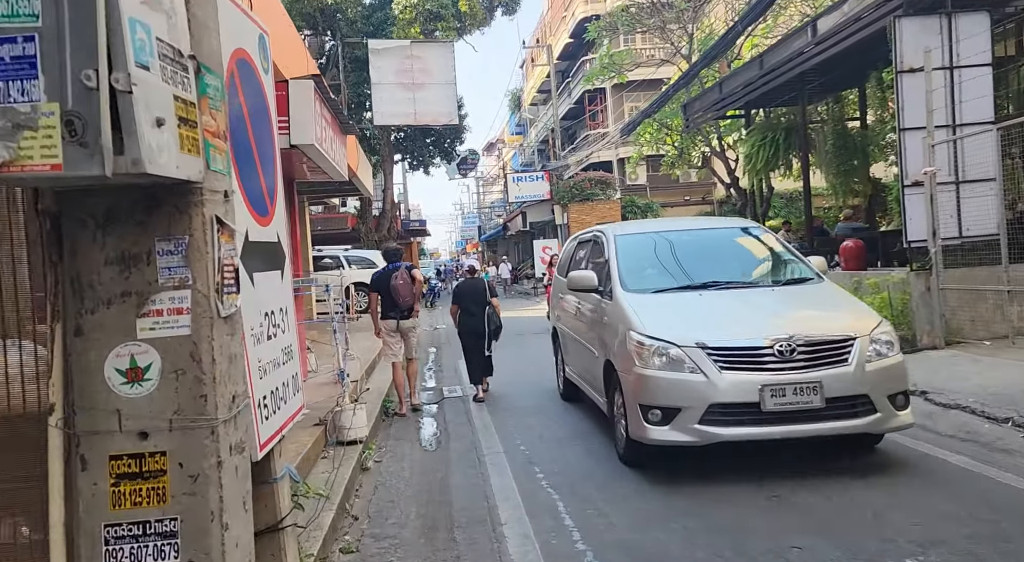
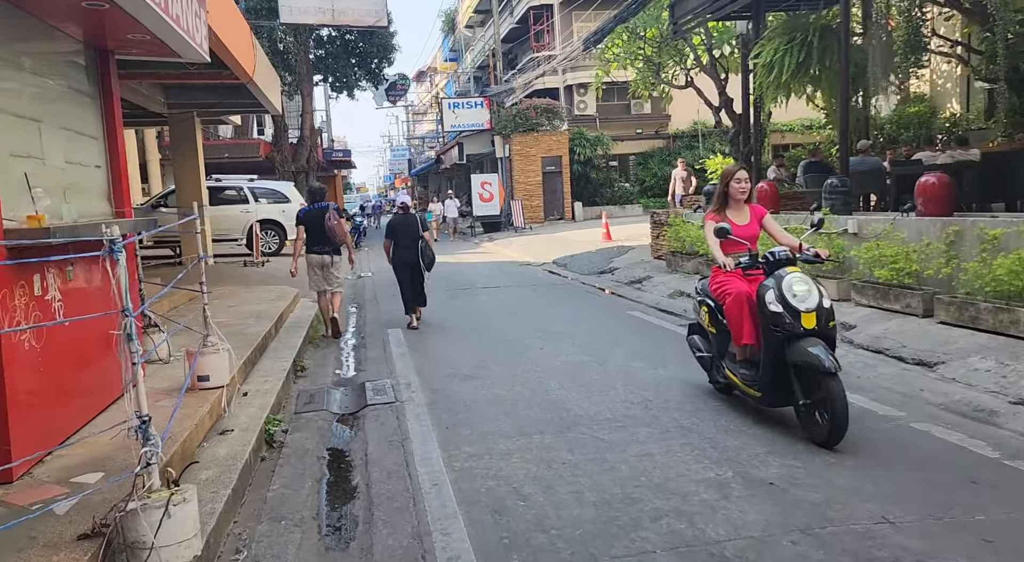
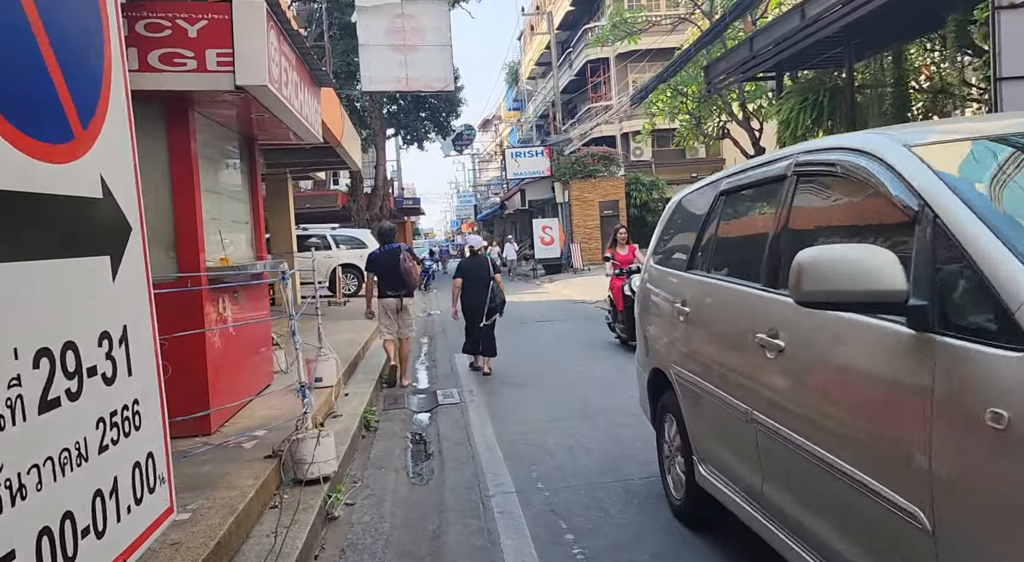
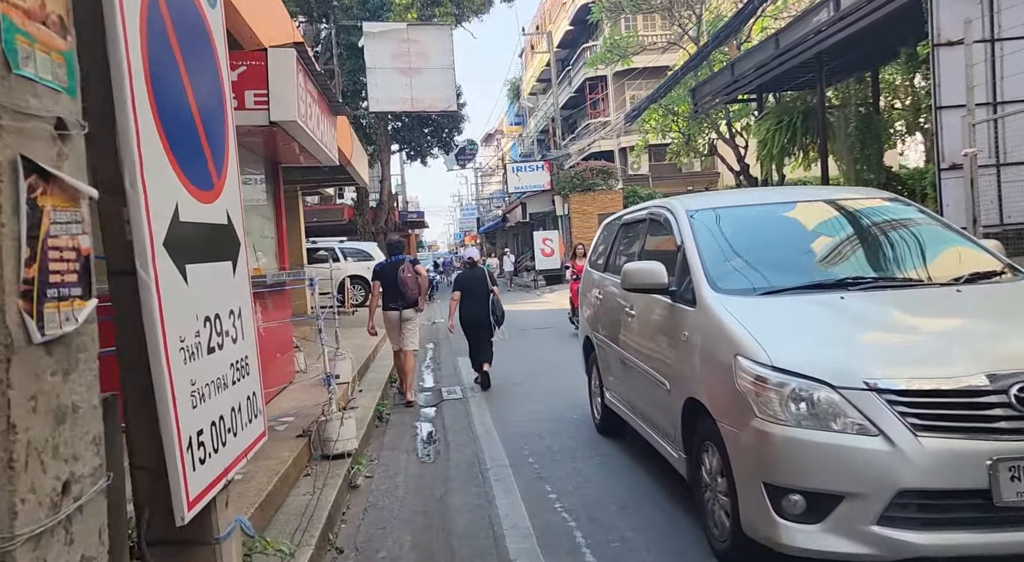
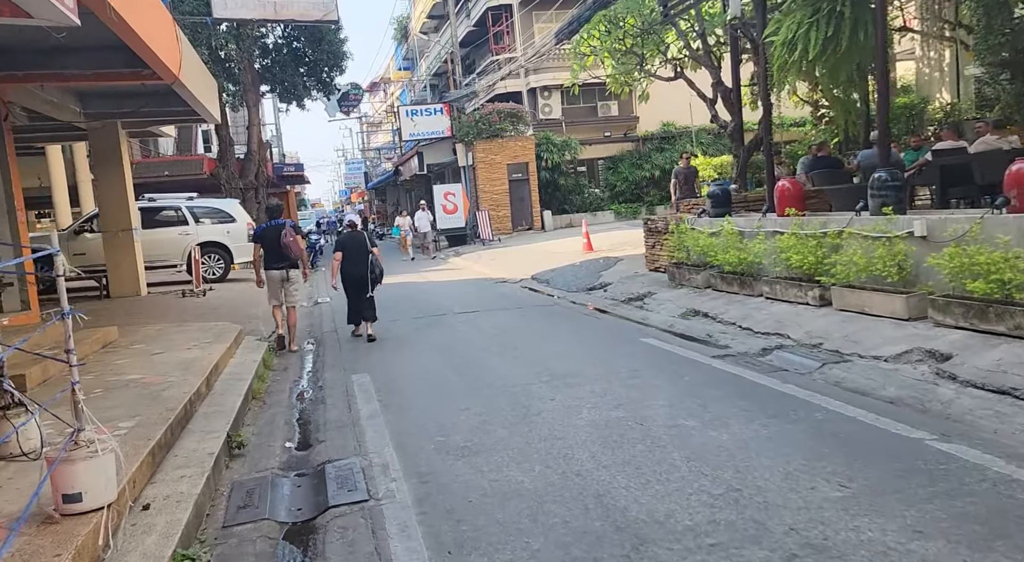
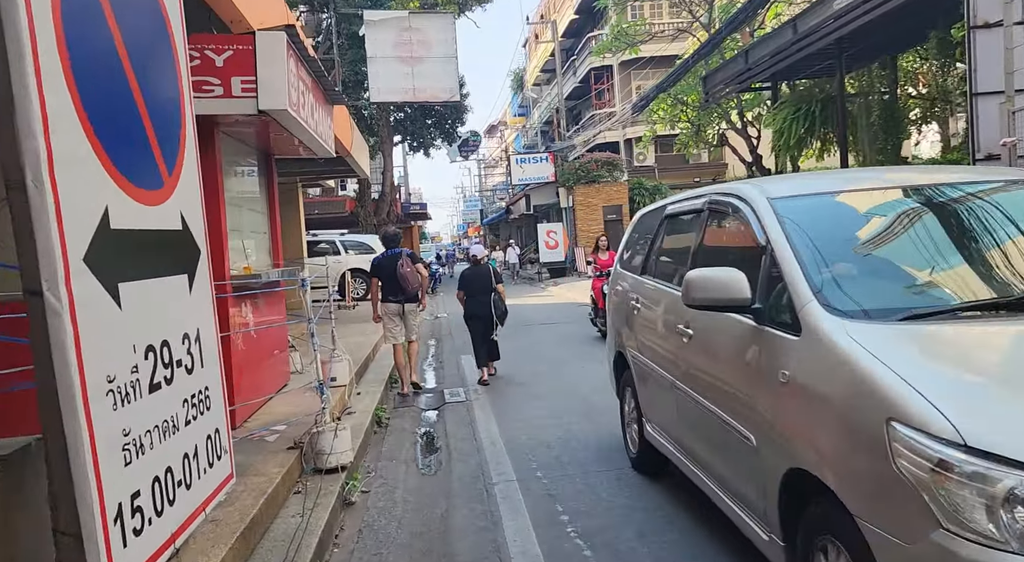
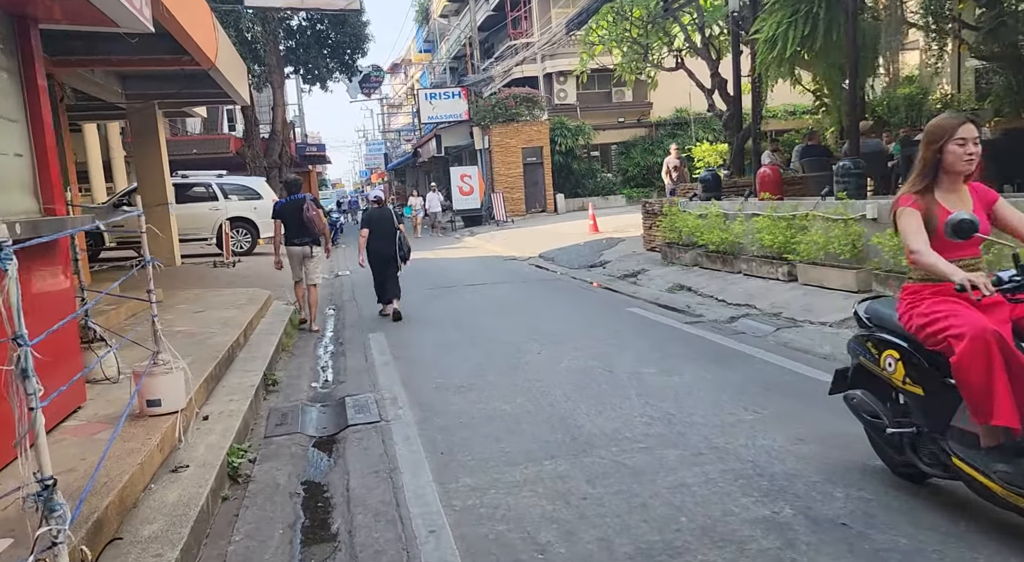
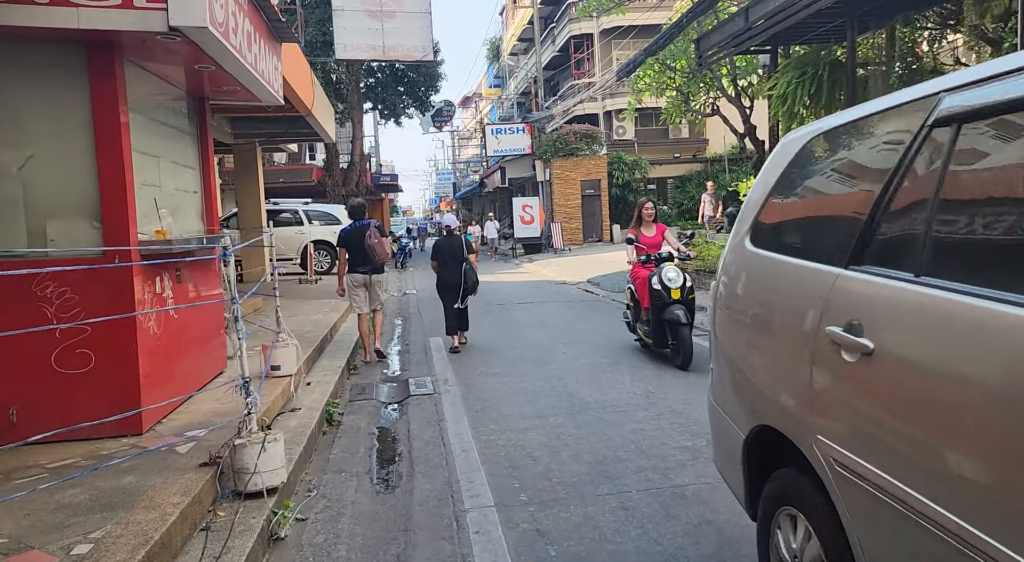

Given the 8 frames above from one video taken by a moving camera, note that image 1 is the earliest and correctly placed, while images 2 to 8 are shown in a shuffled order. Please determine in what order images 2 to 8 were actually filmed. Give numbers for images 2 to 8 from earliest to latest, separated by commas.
4, 6, 3, 8, 2, 7, 5
